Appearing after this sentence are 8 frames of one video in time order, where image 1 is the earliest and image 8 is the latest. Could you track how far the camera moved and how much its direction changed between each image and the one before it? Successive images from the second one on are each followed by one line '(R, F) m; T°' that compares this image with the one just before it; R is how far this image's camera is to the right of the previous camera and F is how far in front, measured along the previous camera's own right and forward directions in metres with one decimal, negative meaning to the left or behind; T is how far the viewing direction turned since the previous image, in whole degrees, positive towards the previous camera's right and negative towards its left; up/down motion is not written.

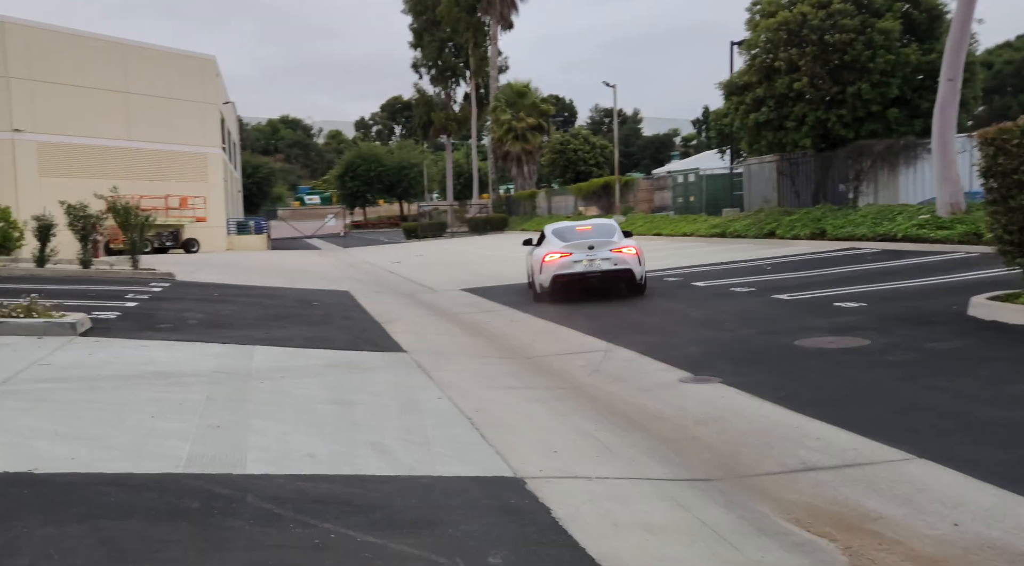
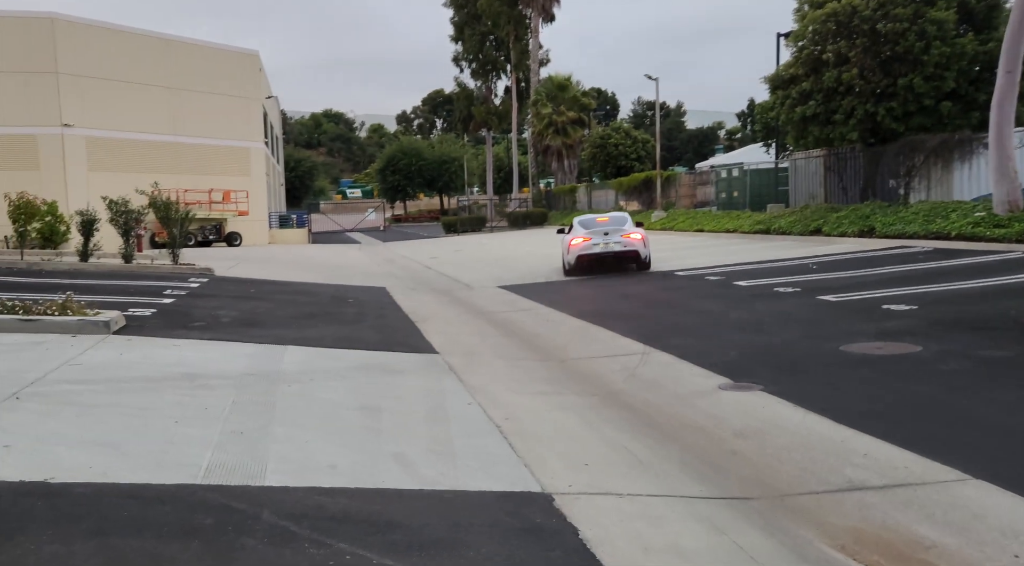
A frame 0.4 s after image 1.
(+0.1, +0.2) m; -3°
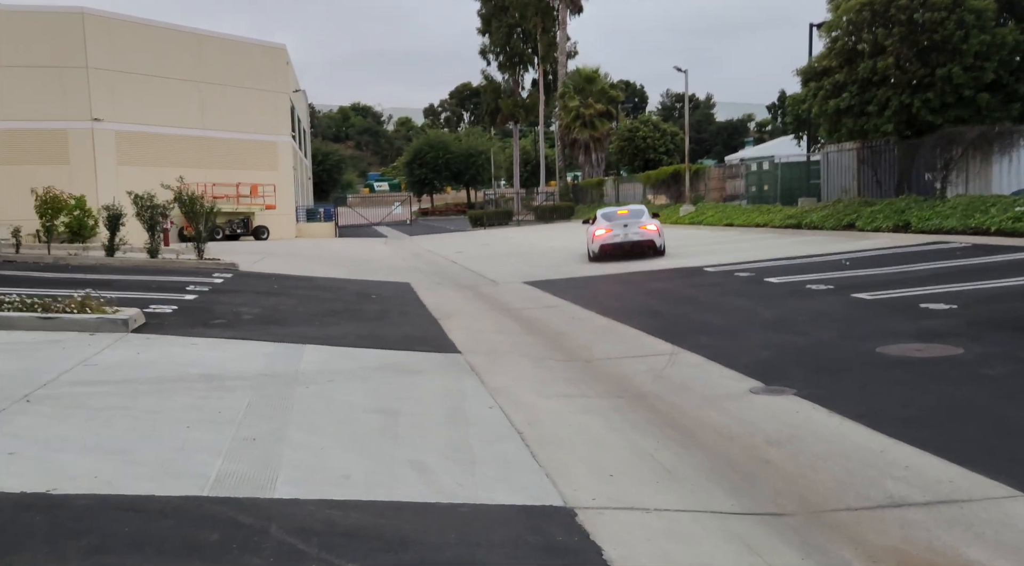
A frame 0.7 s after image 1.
(0.0, +0.2) m; -2°
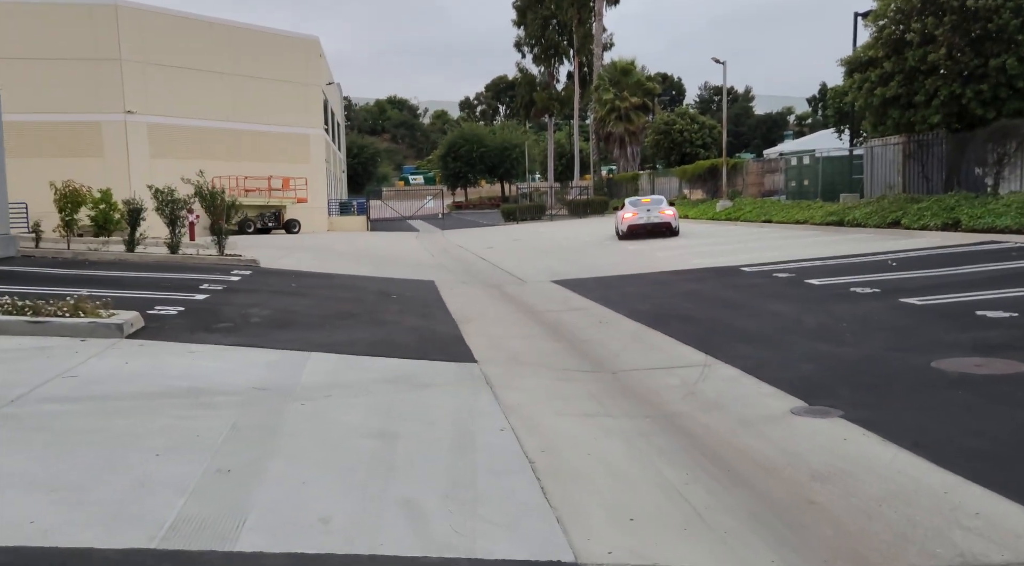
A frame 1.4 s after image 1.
(+0.1, +0.6) m; -3°
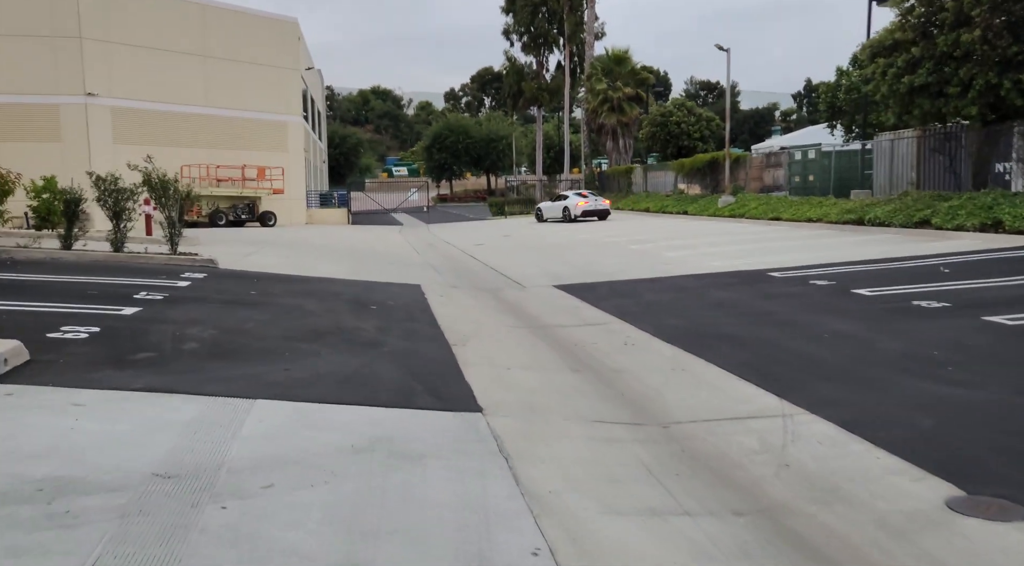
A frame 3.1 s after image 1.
(-0.3, +2.2) m; +1°
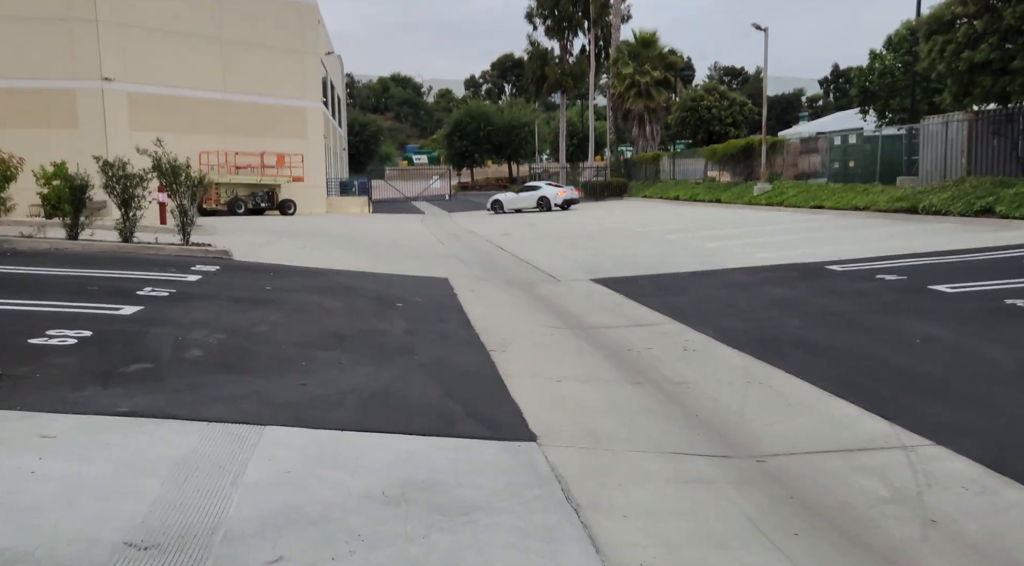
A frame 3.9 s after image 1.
(-0.3, +1.1) m; -1°
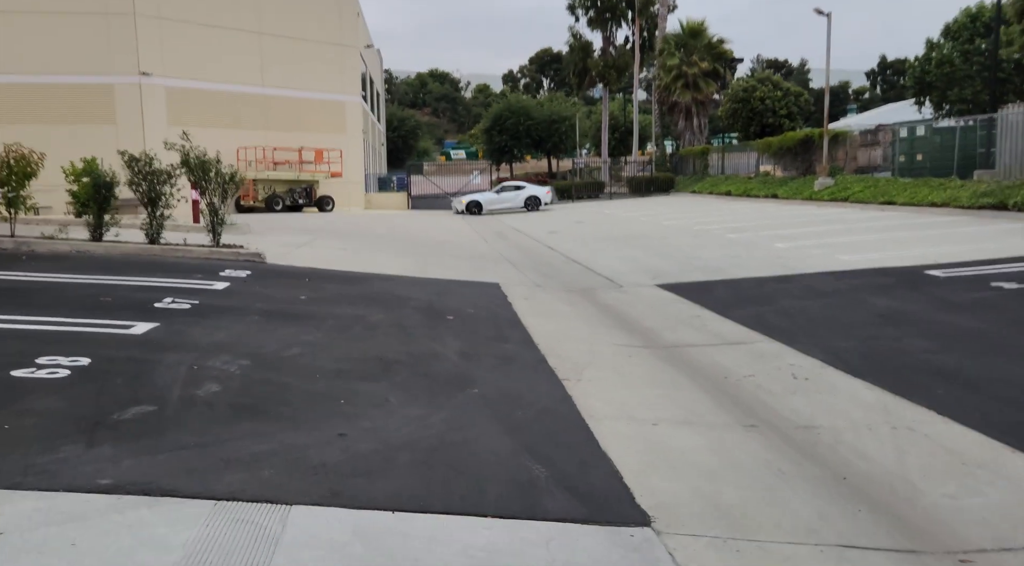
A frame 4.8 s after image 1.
(-0.4, +1.3) m; -3°
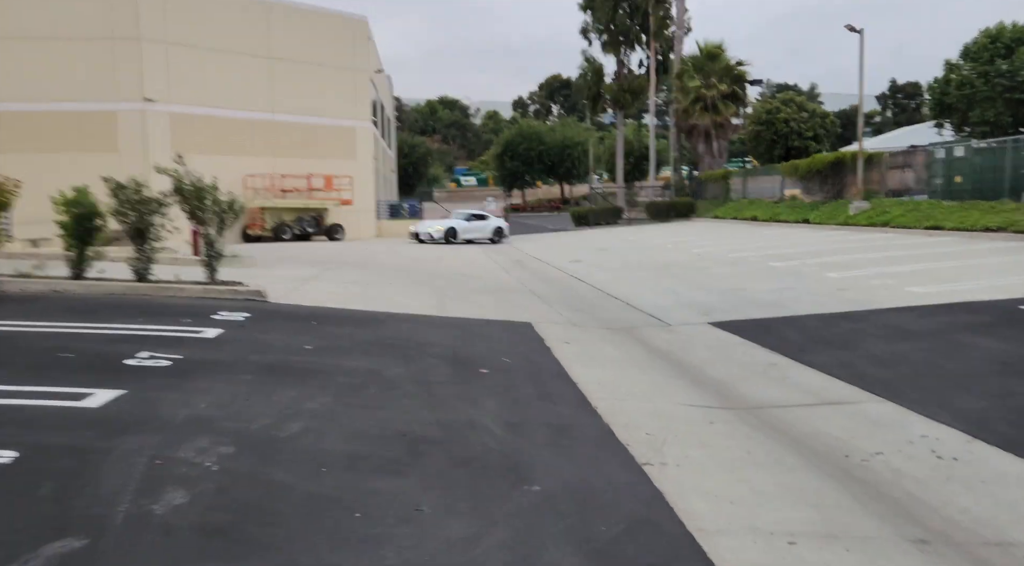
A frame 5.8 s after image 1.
(-0.4, +1.5) m; -1°
